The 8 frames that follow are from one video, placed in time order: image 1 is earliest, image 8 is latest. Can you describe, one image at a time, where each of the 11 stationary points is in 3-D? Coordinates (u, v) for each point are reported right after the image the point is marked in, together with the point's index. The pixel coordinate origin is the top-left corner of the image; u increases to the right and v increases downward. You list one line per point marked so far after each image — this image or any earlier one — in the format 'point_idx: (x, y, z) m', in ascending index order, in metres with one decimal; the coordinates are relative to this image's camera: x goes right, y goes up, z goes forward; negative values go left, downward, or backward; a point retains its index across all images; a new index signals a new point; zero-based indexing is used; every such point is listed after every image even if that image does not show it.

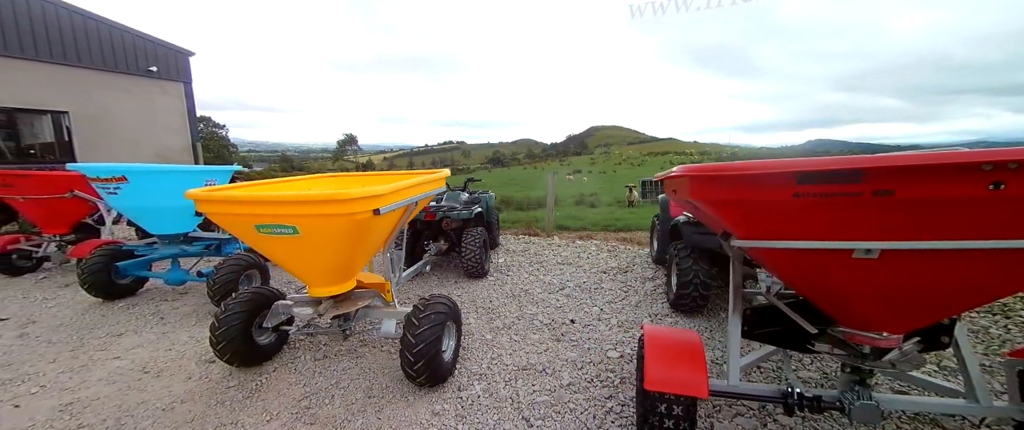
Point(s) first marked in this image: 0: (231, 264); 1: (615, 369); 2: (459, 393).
0: (-2.4, -0.4, +3.3) m
1: (+0.7, -1.0, +2.4) m
2: (-0.3, -1.0, +2.3) m
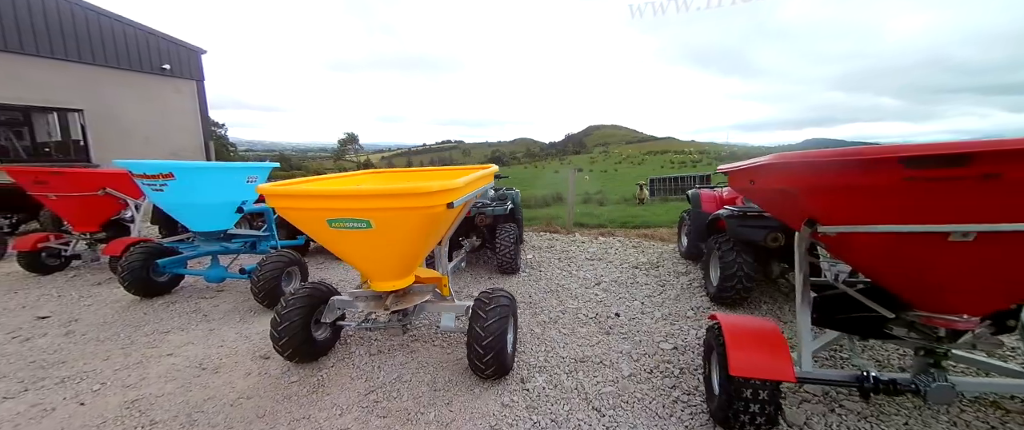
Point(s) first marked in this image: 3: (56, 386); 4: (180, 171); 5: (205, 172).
0: (-2.0, -0.4, +3.3) m
1: (+1.0, -0.9, +2.5) m
2: (+0.1, -1.0, +2.3) m
3: (-2.7, -1.0, +2.3) m
4: (-2.5, +0.3, +3.1) m
5: (-2.4, +0.3, +3.1) m
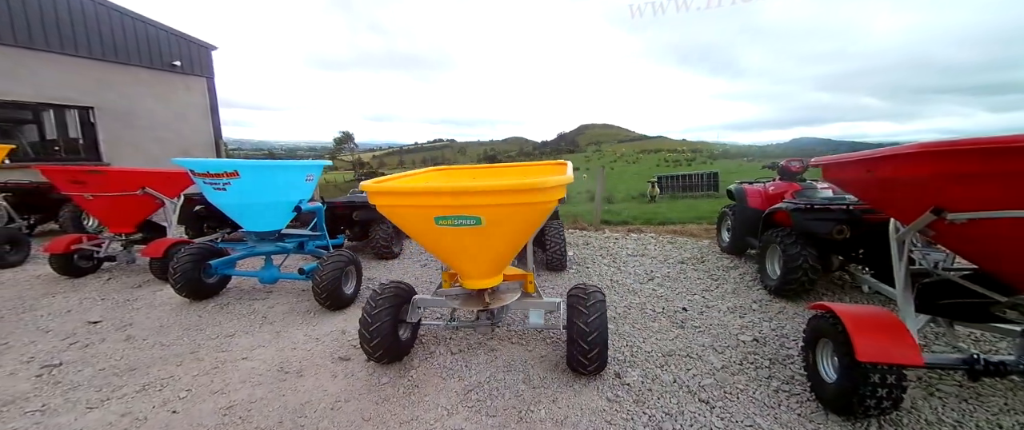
0: (-1.5, -0.4, +3.2) m
1: (+1.6, -0.9, +2.5) m
2: (+0.7, -1.0, +2.3) m
3: (-2.1, -1.0, +2.2) m
4: (-2.0, +0.3, +3.0) m
5: (-1.9, +0.3, +3.0) m
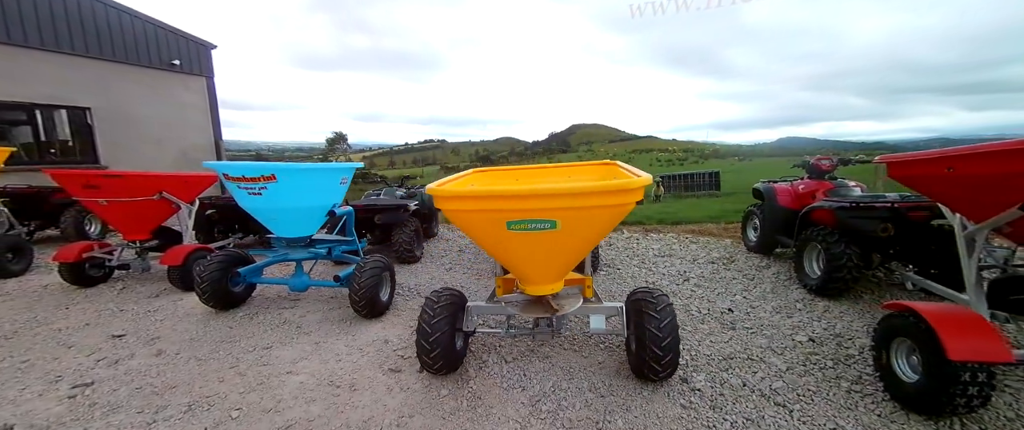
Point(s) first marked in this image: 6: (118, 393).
0: (-1.1, -0.4, +3.1) m
1: (+2.0, -0.9, +2.5) m
2: (+1.0, -1.0, +2.3) m
3: (-1.7, -1.1, +2.1) m
4: (-1.6, +0.3, +2.8) m
5: (-1.5, +0.3, +2.9) m
6: (-2.2, -1.0, +2.2) m
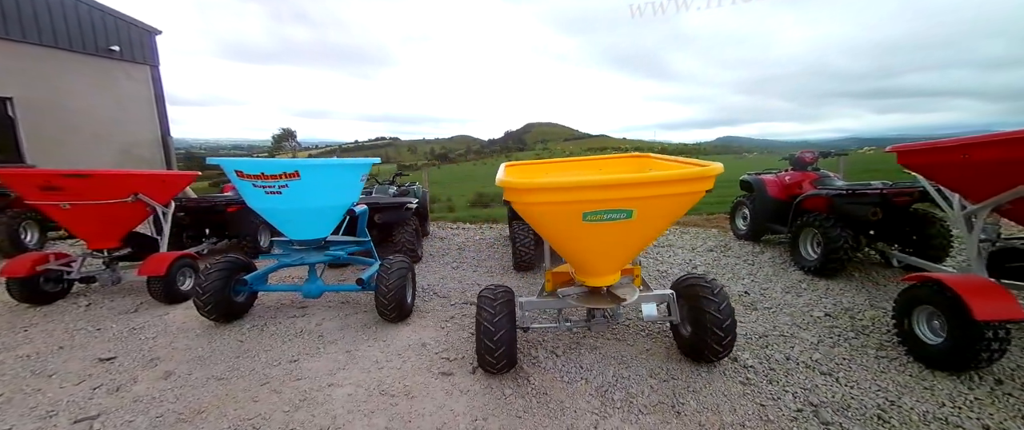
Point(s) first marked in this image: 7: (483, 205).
0: (-0.9, -0.4, +2.9) m
1: (+2.3, -0.8, +2.7) m
2: (+1.4, -0.9, +2.4) m
3: (-1.3, -1.0, +1.8) m
4: (-1.3, +0.3, +2.6) m
5: (-1.2, +0.3, +2.7) m
6: (-1.8, -1.0, +1.9) m
7: (-0.8, +0.2, +9.2) m
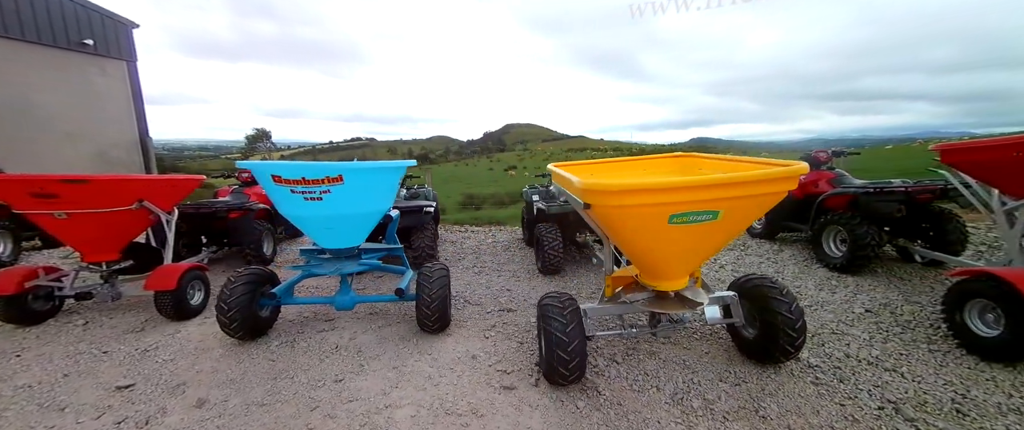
0: (-0.5, -0.4, +2.8) m
1: (+2.6, -0.8, +2.8) m
2: (+1.8, -0.9, +2.4) m
3: (-0.9, -1.1, +1.6) m
4: (-1.0, +0.3, +2.4) m
5: (-0.9, +0.3, +2.5) m
6: (-1.4, -1.1, +1.7) m
7: (-0.9, +0.2, +9.0) m
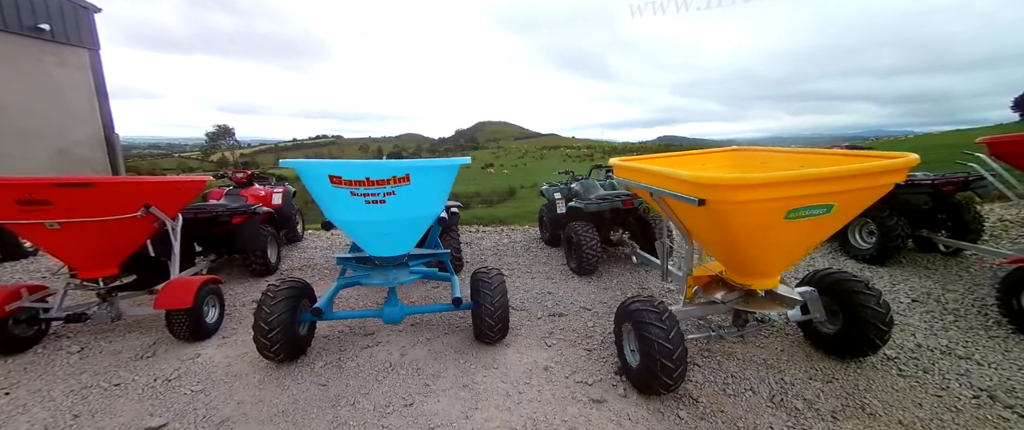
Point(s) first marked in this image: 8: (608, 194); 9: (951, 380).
0: (-0.1, -0.4, +2.5) m
1: (+3.0, -0.7, +2.8) m
2: (+2.2, -0.9, +2.4) m
3: (-0.4, -1.1, +1.4) m
4: (-0.5, +0.3, +2.1) m
5: (-0.5, +0.3, +2.2) m
6: (-0.9, -1.1, +1.4) m
7: (-1.0, +0.2, +8.7) m
8: (+0.9, +0.2, +3.8) m
9: (+2.4, -0.9, +2.1) m
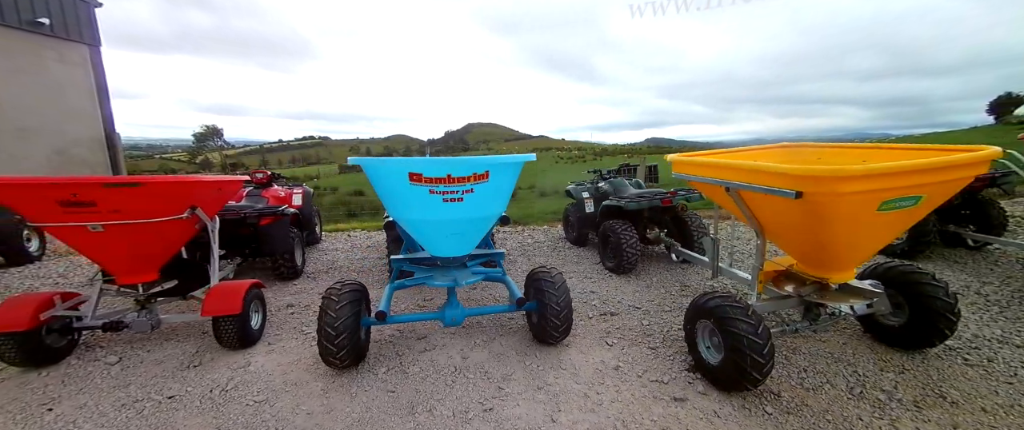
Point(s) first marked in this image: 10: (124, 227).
0: (+0.3, -0.4, +2.5) m
1: (+3.4, -0.7, +2.9) m
2: (+2.6, -0.8, +2.4) m
3: (+0.1, -1.1, +1.3) m
4: (-0.1, +0.3, +2.0) m
5: (-0.1, +0.3, +2.1) m
6: (-0.4, -1.1, +1.3) m
7: (-0.9, +0.2, +8.6) m
8: (+1.3, +0.2, +3.8) m
9: (+2.8, -0.9, +2.2) m
10: (-2.0, 0.0, +2.0) m
